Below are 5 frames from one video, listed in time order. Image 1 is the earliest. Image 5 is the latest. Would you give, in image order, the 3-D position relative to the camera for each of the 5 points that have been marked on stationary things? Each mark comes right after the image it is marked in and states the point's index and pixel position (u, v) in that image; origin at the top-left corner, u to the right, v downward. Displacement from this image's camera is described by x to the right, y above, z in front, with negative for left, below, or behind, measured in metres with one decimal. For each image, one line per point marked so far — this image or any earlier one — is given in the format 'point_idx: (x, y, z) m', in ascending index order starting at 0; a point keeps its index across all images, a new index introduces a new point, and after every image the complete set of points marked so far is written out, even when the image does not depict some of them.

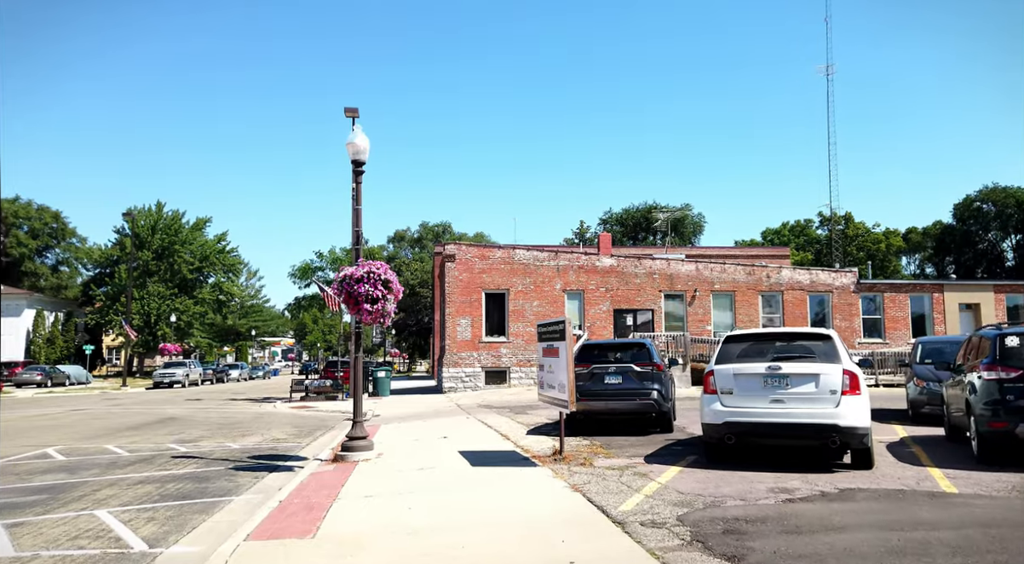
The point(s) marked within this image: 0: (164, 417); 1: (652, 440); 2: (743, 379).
0: (-10.3, -4.0, +19.1) m
1: (+2.3, -2.6, +10.7) m
2: (+2.9, -1.2, +8.0) m
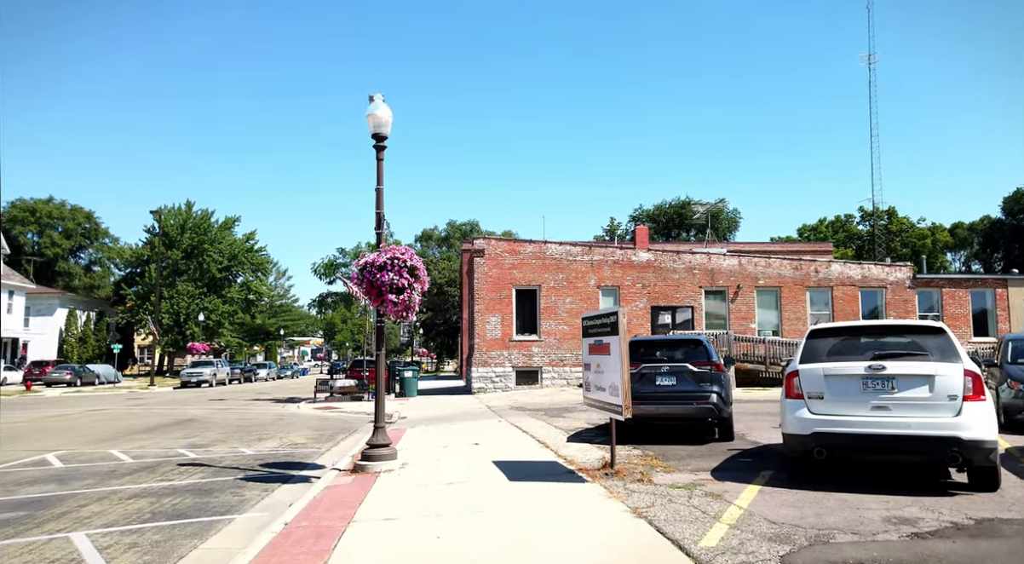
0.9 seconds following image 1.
0: (-9.3, -3.8, +18.3) m
1: (+2.9, -2.4, +9.4) m
2: (+3.4, -1.0, +6.7) m
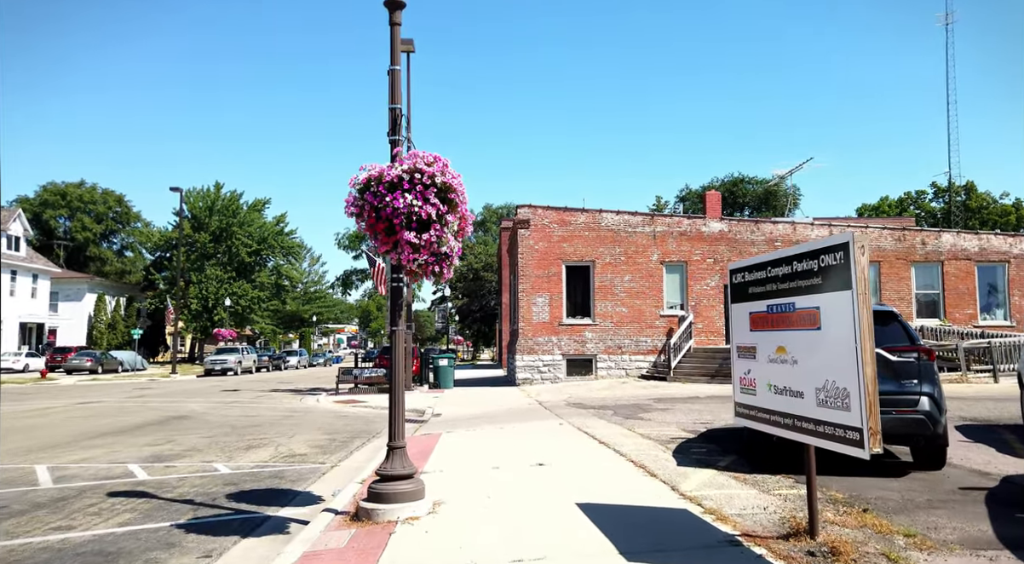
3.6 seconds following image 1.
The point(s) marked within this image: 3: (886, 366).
0: (-8.0, -3.1, +15.3) m
1: (+3.8, -1.8, +5.7) m
2: (+4.1, -0.5, +3.0) m
3: (+3.7, -0.8, +6.4) m
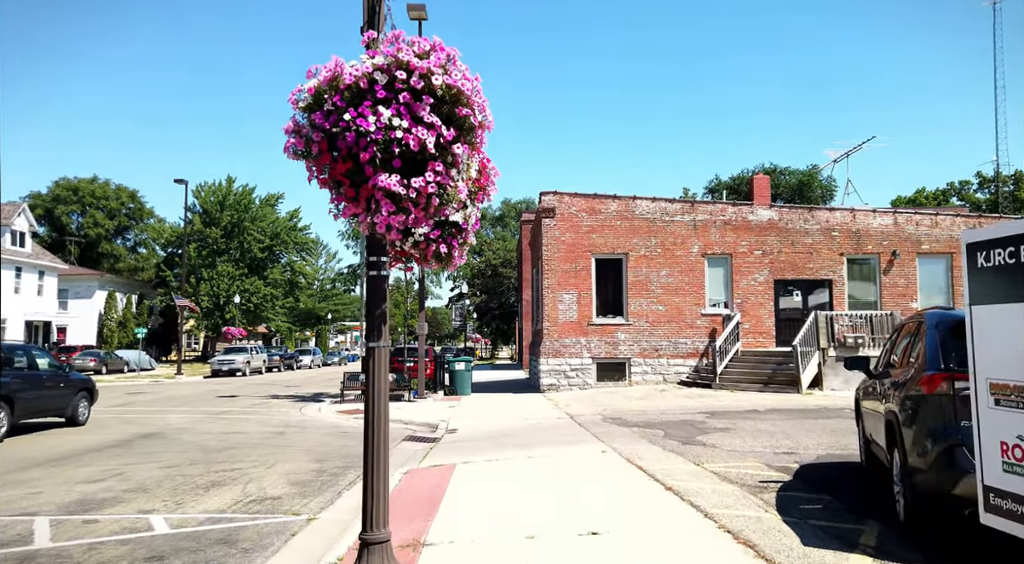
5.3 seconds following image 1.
0: (-7.4, -3.0, +13.2) m
1: (+4.1, -1.8, +3.3) m
2: (+4.3, -0.4, +0.5) m
3: (+4.0, -0.7, +4.0) m
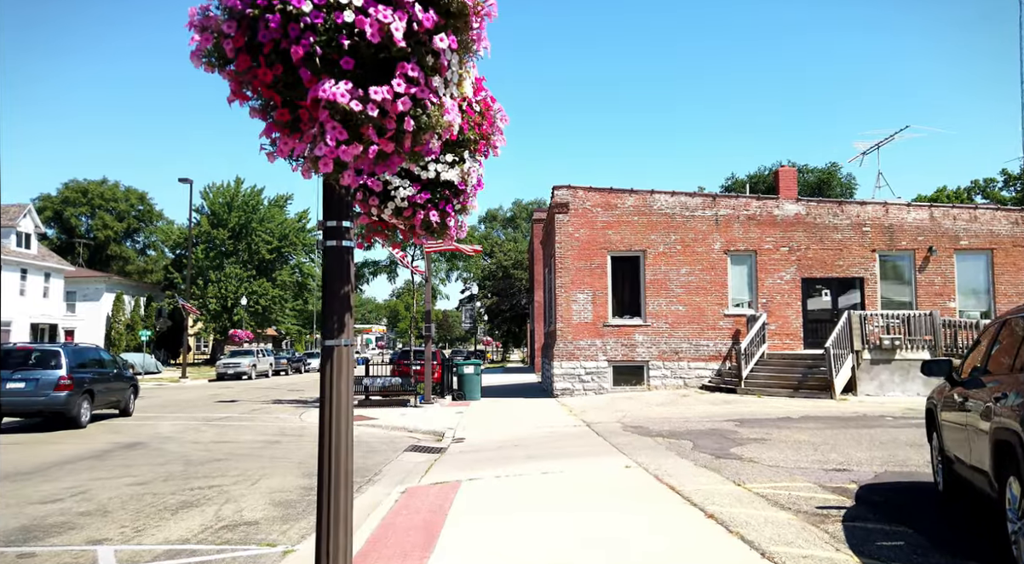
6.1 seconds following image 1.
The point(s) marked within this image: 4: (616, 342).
0: (-7.2, -3.0, +12.3) m
1: (+4.1, -1.6, +2.2) m
2: (+4.3, -0.3, -0.6) m
3: (+4.1, -0.6, +2.9) m
4: (+3.1, -1.8, +19.3) m
